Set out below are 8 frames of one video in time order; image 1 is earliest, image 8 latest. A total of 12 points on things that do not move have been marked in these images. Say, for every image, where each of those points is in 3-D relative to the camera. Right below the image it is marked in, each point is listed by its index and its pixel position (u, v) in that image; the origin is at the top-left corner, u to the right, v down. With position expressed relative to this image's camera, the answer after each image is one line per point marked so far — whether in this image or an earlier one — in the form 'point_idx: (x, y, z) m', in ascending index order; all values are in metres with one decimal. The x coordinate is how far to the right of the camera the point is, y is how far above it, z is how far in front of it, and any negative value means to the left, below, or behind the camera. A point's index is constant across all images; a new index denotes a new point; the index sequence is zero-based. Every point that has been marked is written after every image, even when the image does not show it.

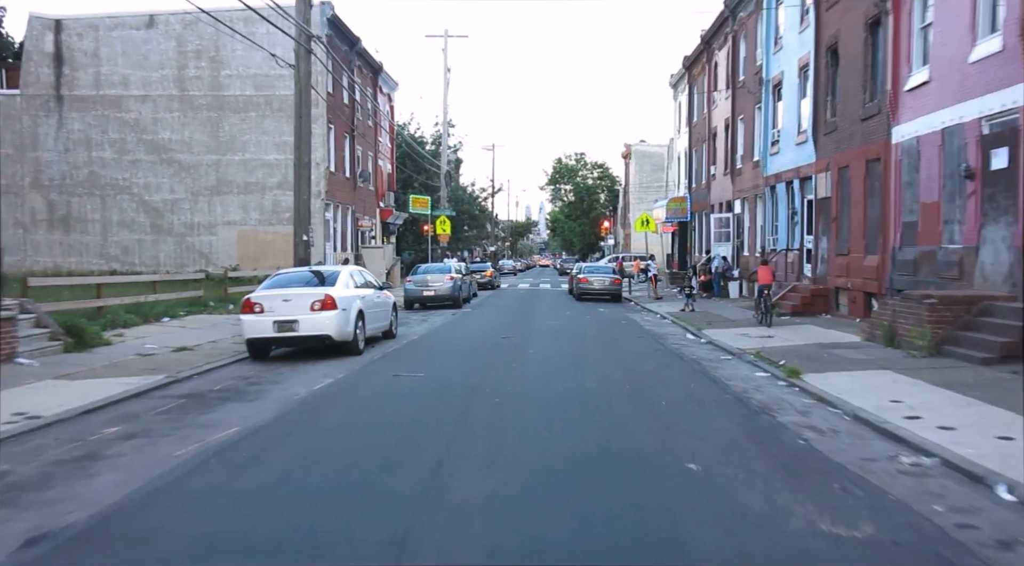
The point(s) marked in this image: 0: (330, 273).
0: (-3.1, +0.2, +13.7) m
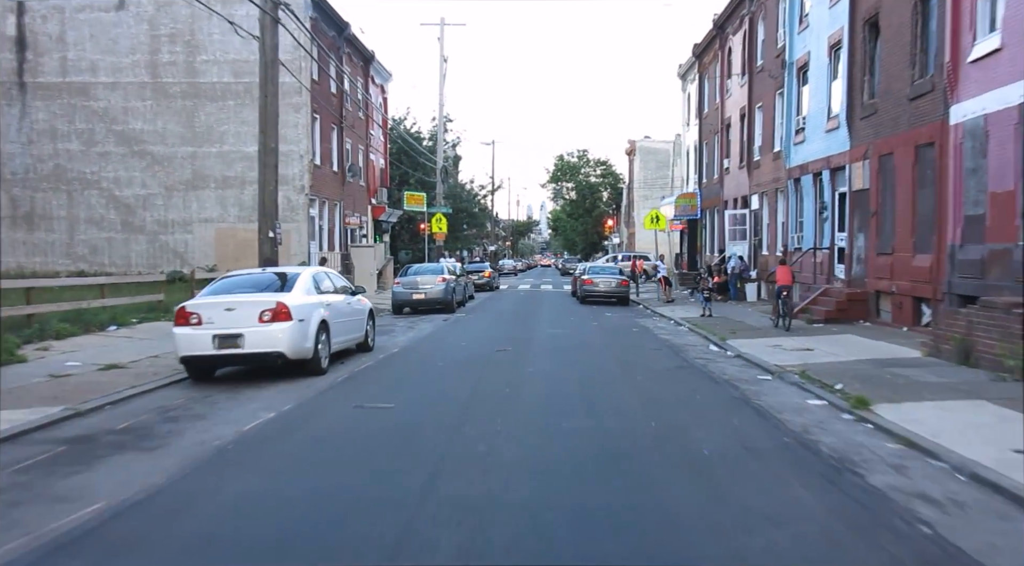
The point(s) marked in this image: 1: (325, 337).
0: (-3.2, +0.1, +11.4) m
1: (-2.6, -0.8, +11.4) m
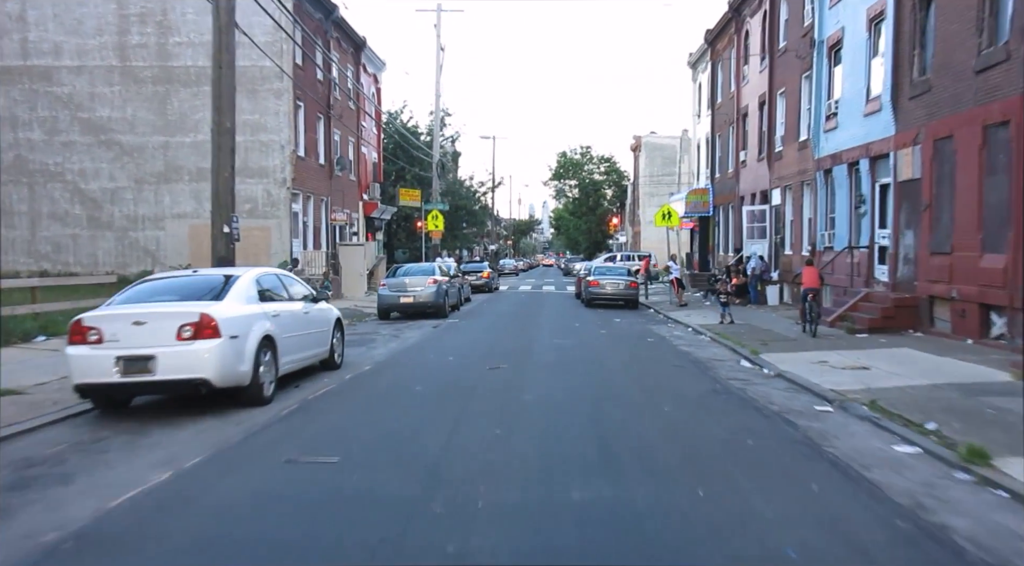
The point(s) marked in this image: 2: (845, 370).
0: (-3.2, 0.0, +9.0) m
1: (-2.7, -0.8, +9.0) m
2: (+4.8, -1.3, +11.8) m
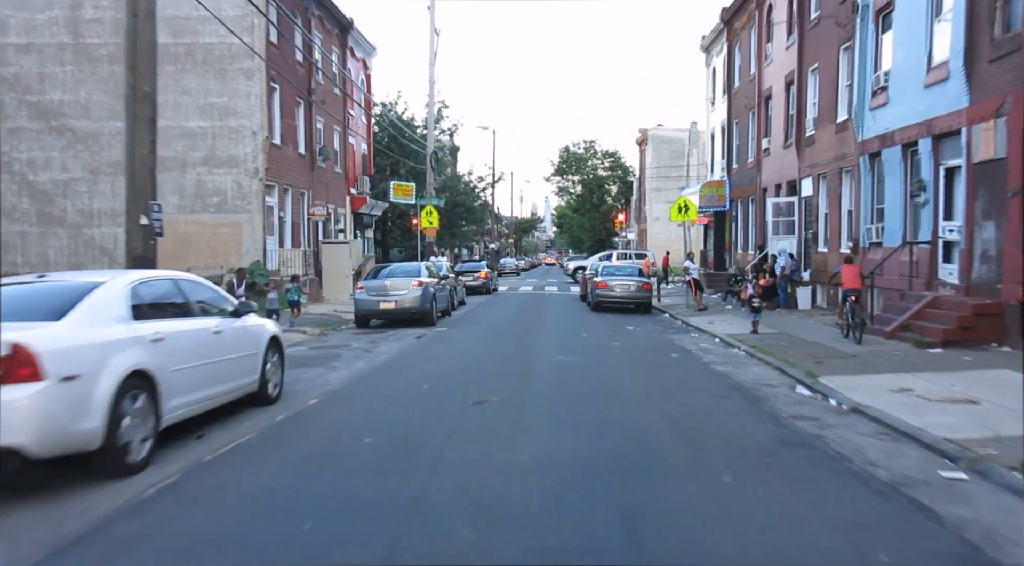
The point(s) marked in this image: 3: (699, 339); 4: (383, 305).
0: (-3.3, 0.0, +6.2) m
1: (-2.8, -0.9, +6.2) m
2: (+4.8, -1.3, +8.9) m
3: (+3.9, -1.2, +16.8) m
4: (-3.0, -0.5, +18.8) m
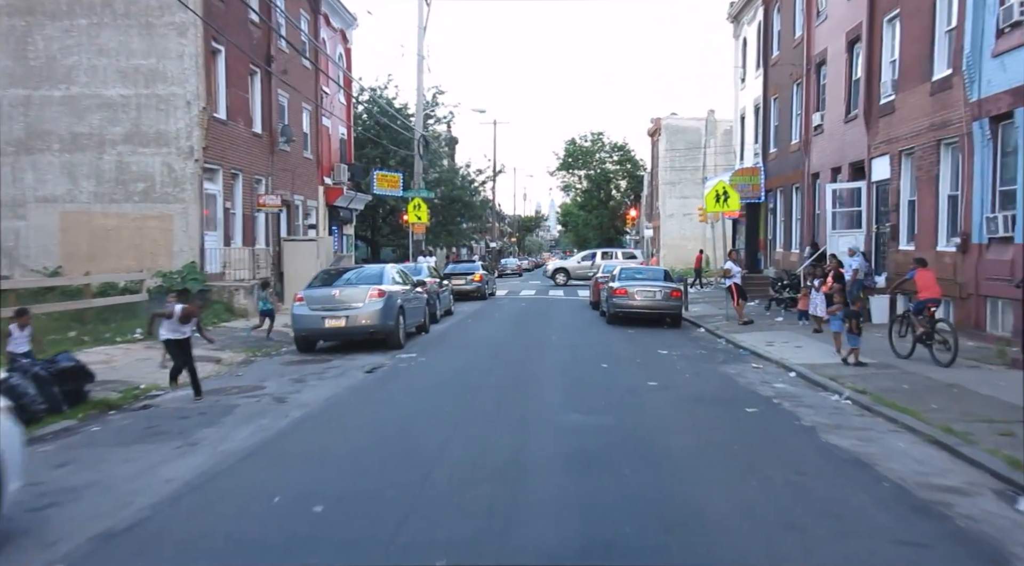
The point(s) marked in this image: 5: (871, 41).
0: (-3.5, -0.2, +1.3) m
1: (-3.0, -1.1, +1.3) m
2: (+4.6, -1.5, +4.0) m
3: (+3.7, -1.3, +11.9) m
4: (-3.1, -0.7, +14.0) m
5: (+8.4, +5.7, +19.0) m
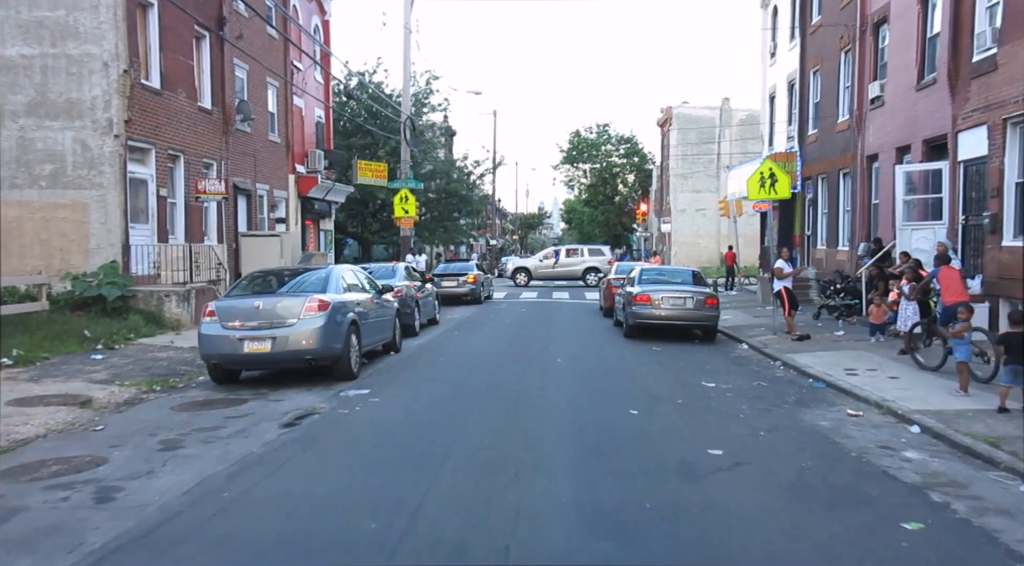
0: (-3.7, -0.3, -2.5) m
1: (-3.2, -1.2, -2.5) m
2: (+4.4, -1.6, +0.2) m
3: (+3.6, -1.4, +8.1) m
4: (-3.3, -0.8, +10.1) m
5: (+8.3, +5.6, +15.1) m
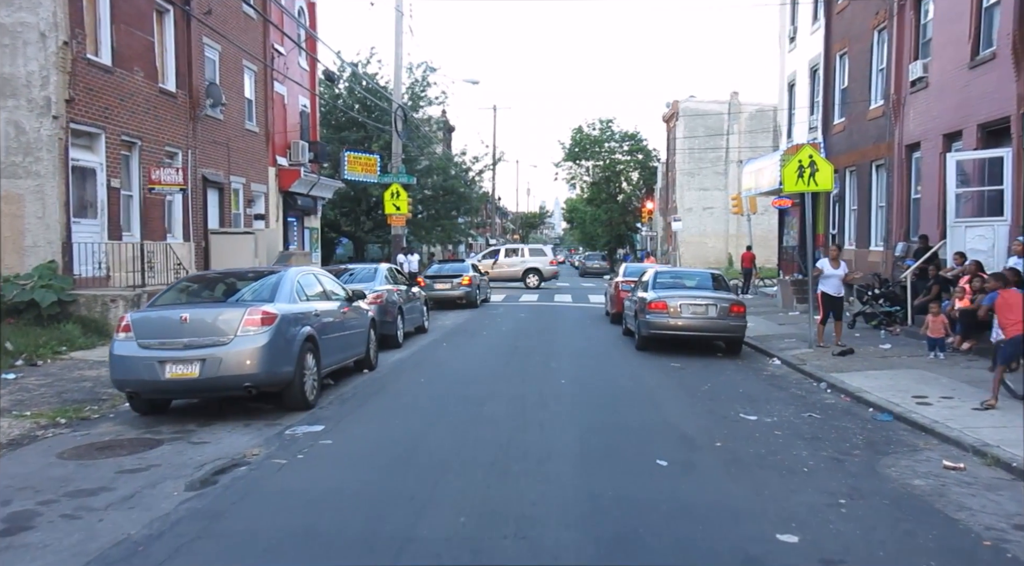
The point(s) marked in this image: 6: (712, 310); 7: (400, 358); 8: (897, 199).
0: (-3.8, -0.4, -4.5) m
1: (-3.3, -1.3, -4.5) m
2: (+4.3, -1.7, -1.9) m
3: (+3.5, -1.5, +6.0) m
4: (-3.3, -0.9, +8.1) m
5: (+8.2, +5.5, +13.0) m
6: (+3.5, -0.4, +14.0) m
7: (-1.8, -1.2, +13.2) m
8: (+8.6, +1.8, +18.0) m
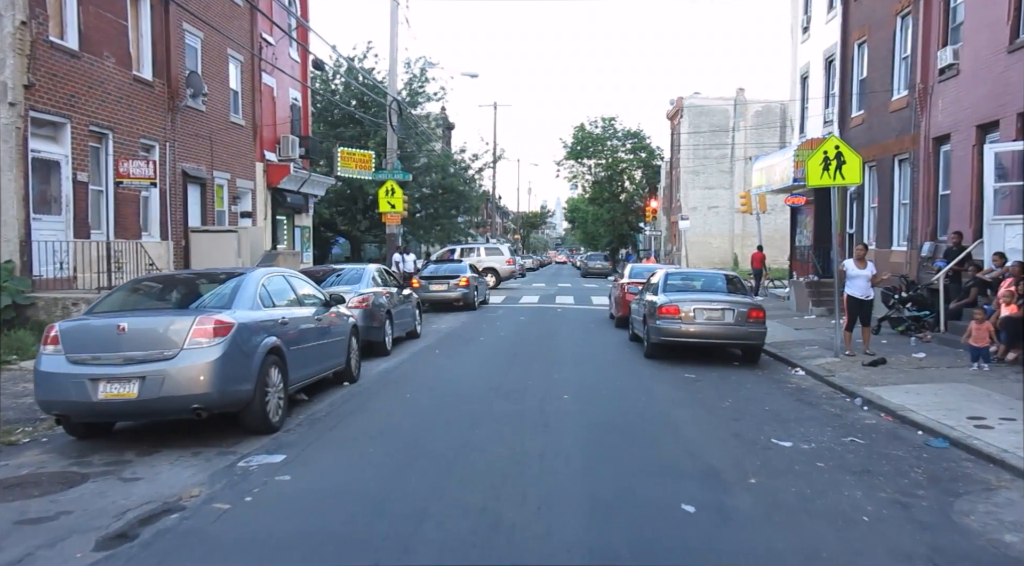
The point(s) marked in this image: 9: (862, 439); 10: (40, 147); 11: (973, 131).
0: (-3.9, -0.5, -5.7) m
1: (-3.3, -1.3, -5.7) m
2: (+4.3, -1.7, -3.1) m
3: (+3.5, -1.6, +4.8) m
4: (-3.4, -0.9, +6.9) m
5: (+8.2, +5.4, +11.8) m
6: (+3.5, -0.5, +12.8) m
7: (-1.8, -1.2, +12.0) m
8: (+8.5, +1.8, +16.8) m
9: (+3.3, -1.5, +7.7) m
10: (-8.0, +2.4, +14.0) m
11: (+8.5, +2.8, +14.9) m
